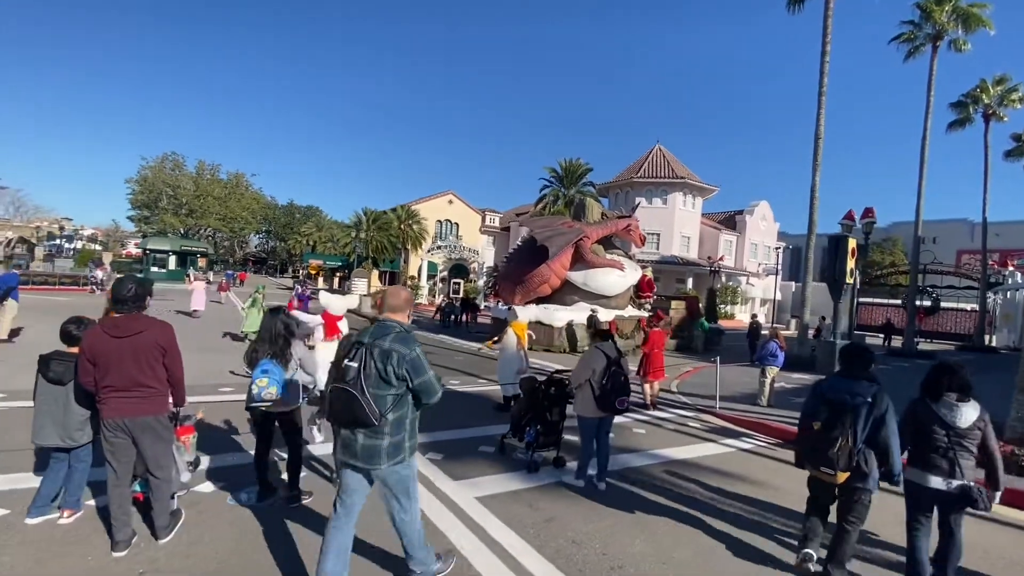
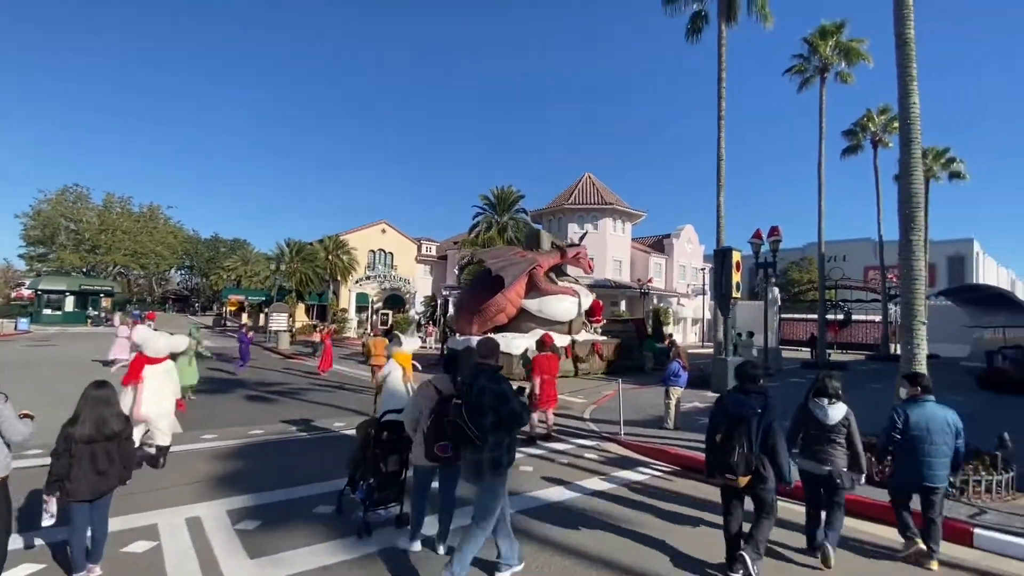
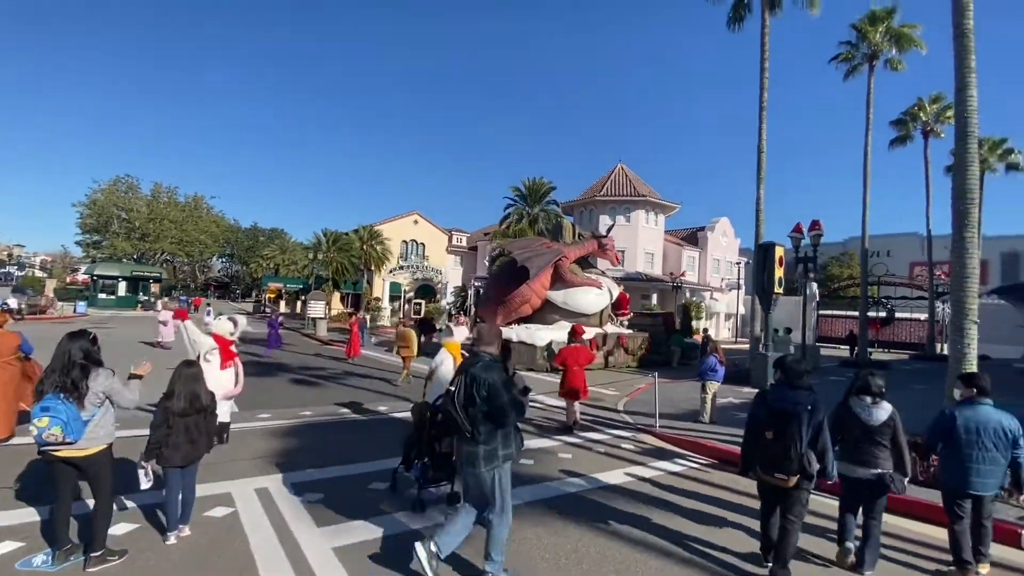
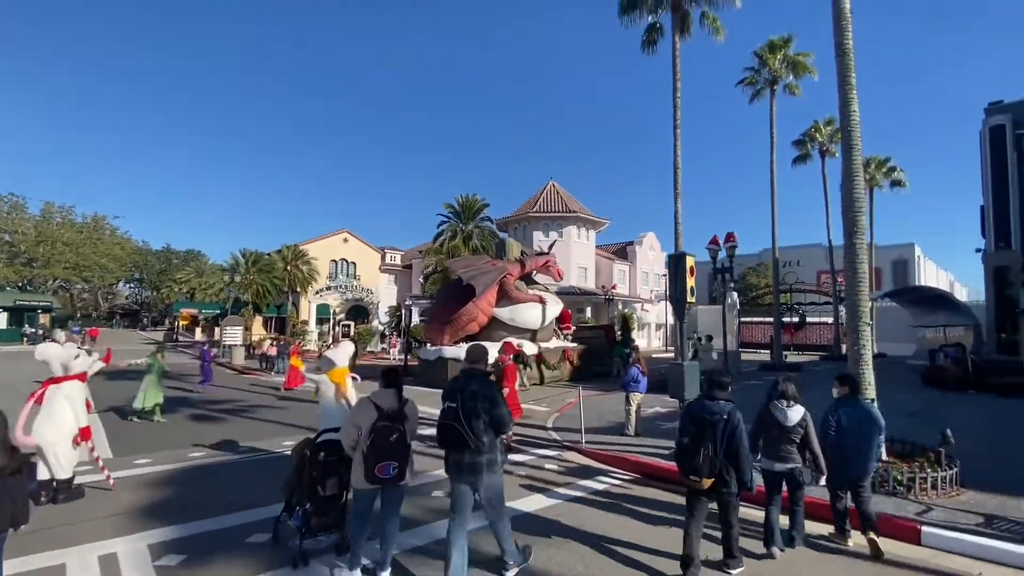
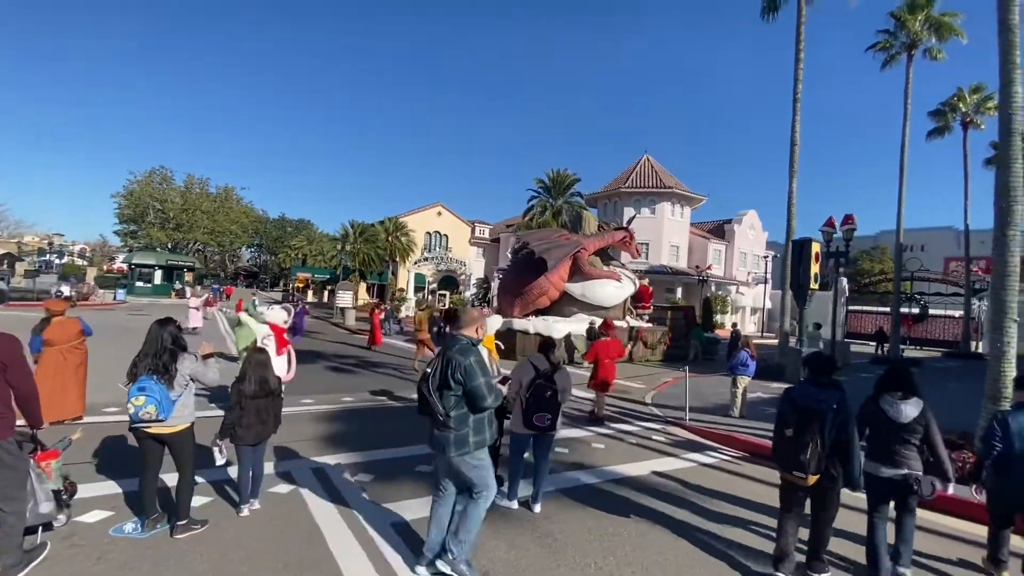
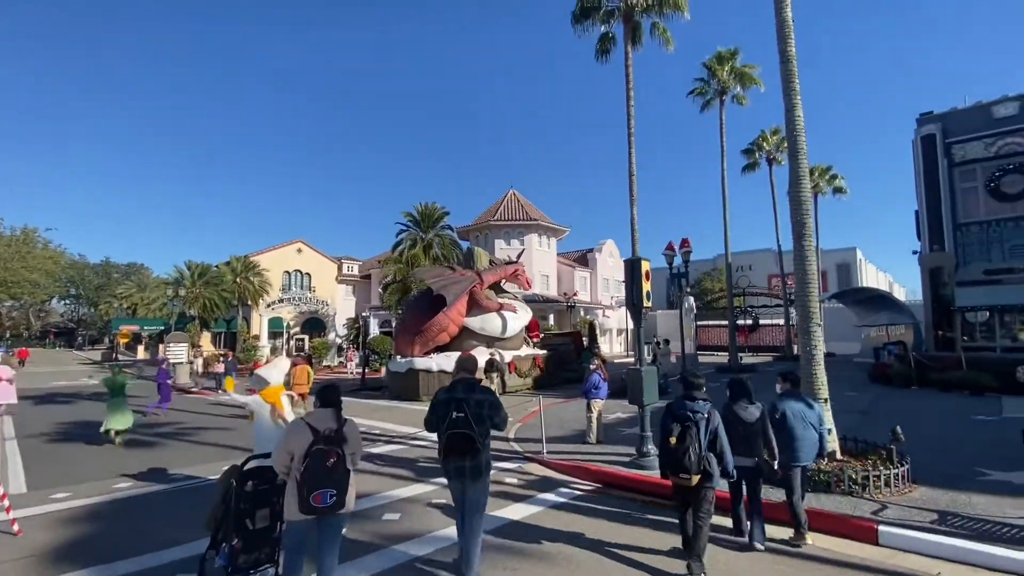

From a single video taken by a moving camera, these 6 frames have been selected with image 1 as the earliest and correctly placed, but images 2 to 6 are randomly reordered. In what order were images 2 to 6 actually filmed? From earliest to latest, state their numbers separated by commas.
5, 3, 2, 4, 6
